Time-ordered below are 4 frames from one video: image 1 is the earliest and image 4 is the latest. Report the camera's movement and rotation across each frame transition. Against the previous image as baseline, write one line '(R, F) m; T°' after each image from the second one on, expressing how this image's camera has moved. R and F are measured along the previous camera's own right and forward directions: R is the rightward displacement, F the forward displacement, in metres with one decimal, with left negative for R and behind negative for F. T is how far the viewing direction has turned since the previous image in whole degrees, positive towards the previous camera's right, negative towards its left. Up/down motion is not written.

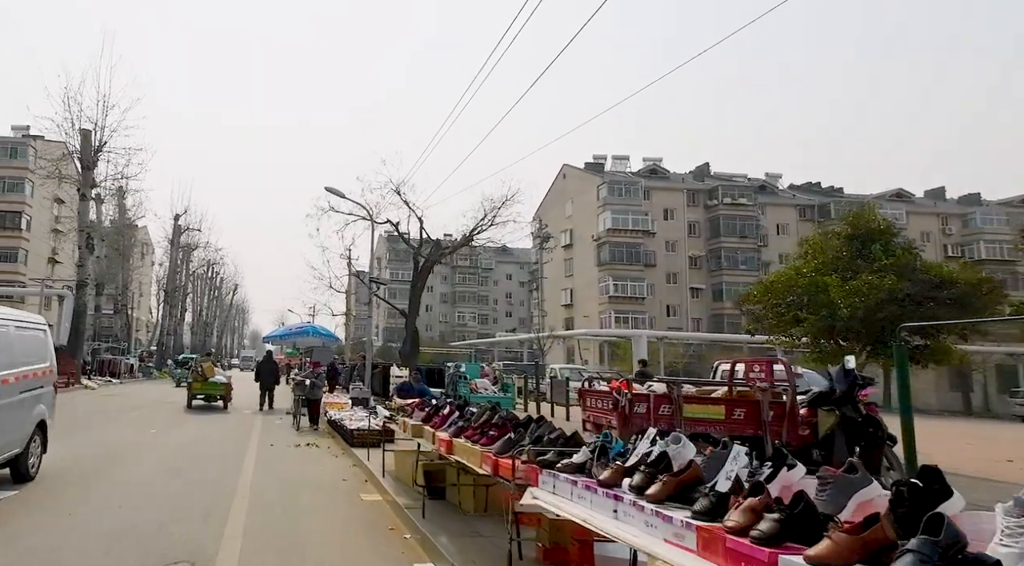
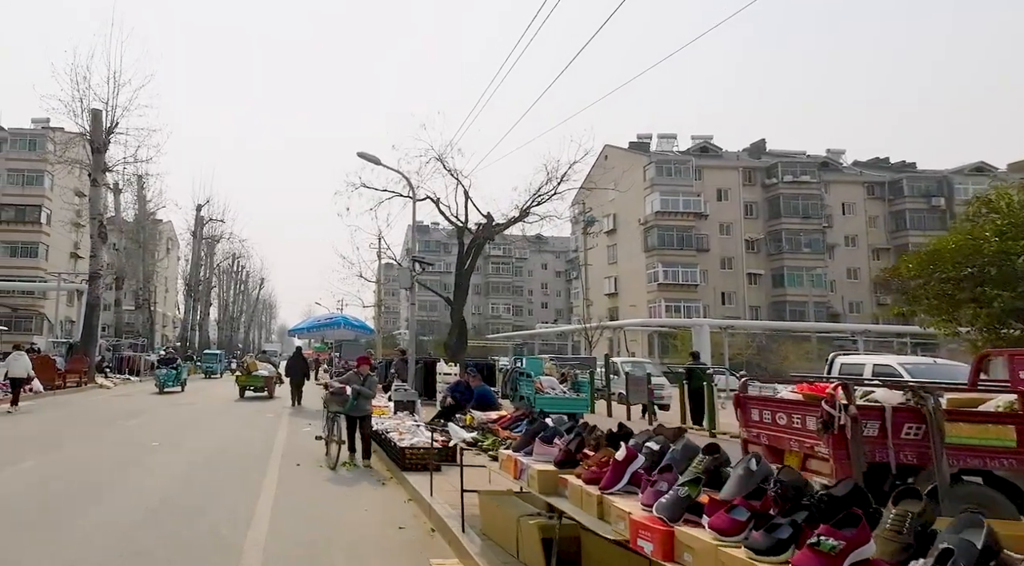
(-1.0, +3.3) m; -2°
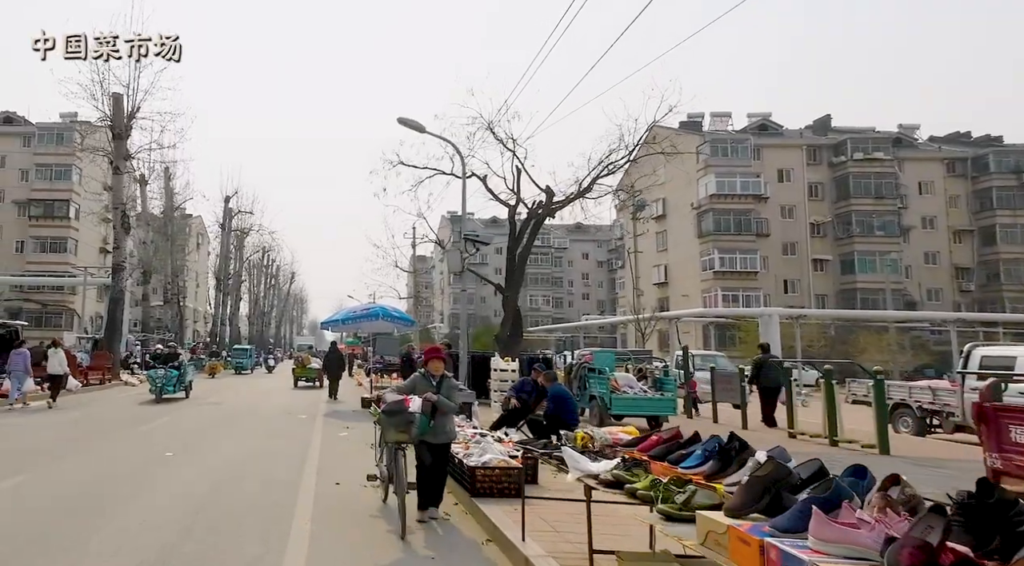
(-0.7, +2.6) m; -2°
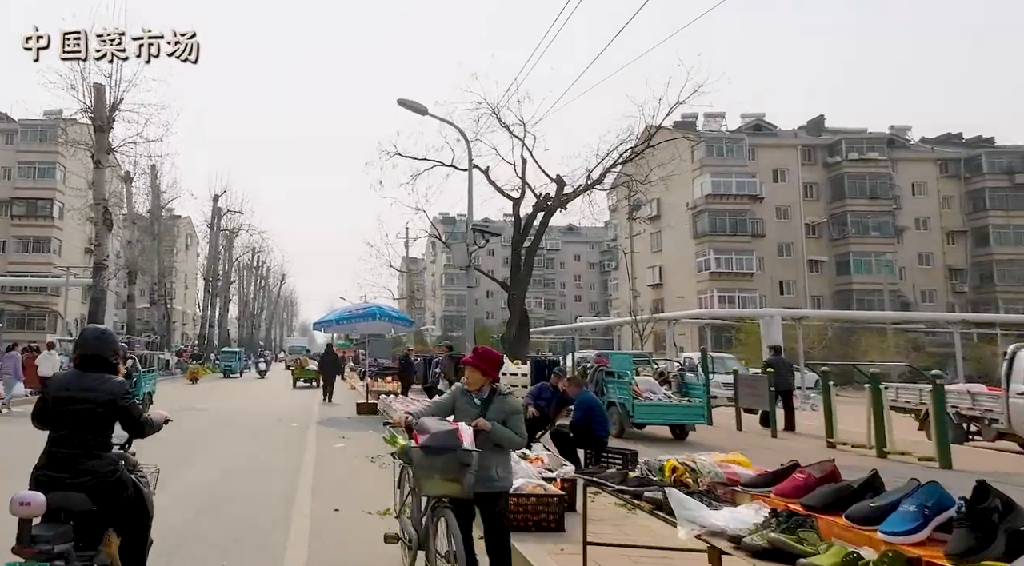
(-0.6, +0.4) m; +1°
